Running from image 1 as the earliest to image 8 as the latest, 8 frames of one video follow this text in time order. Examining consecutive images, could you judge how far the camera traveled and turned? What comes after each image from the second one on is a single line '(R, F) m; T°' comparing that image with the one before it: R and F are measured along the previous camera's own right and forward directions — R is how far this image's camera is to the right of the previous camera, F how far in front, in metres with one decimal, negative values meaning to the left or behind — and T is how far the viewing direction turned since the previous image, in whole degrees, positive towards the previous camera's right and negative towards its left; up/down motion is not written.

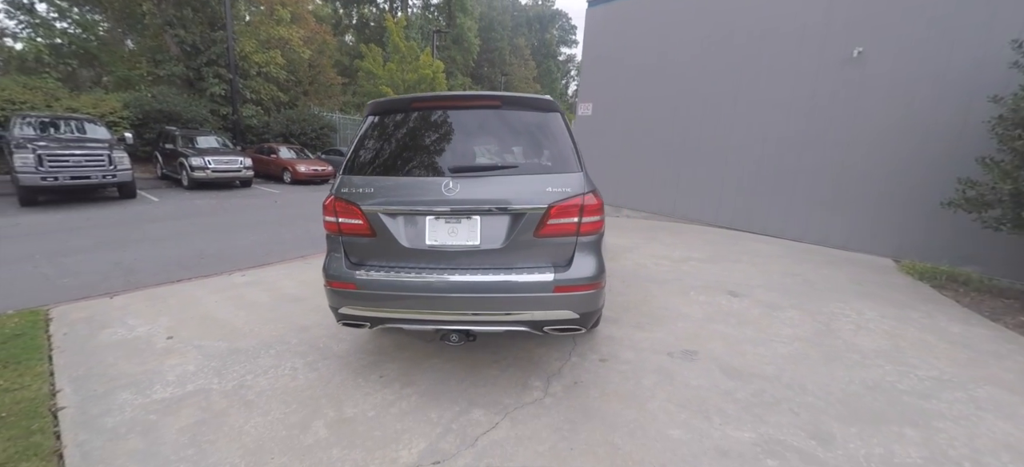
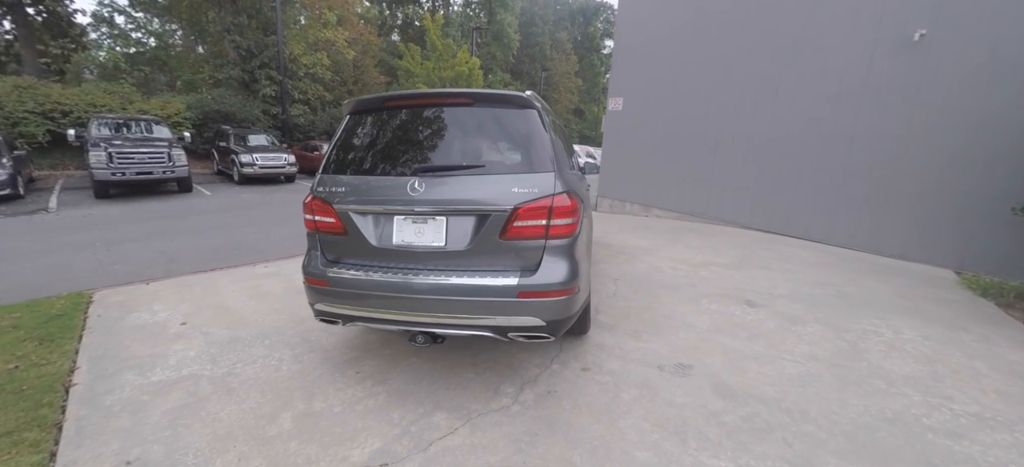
(+0.5, +0.1) m; -7°
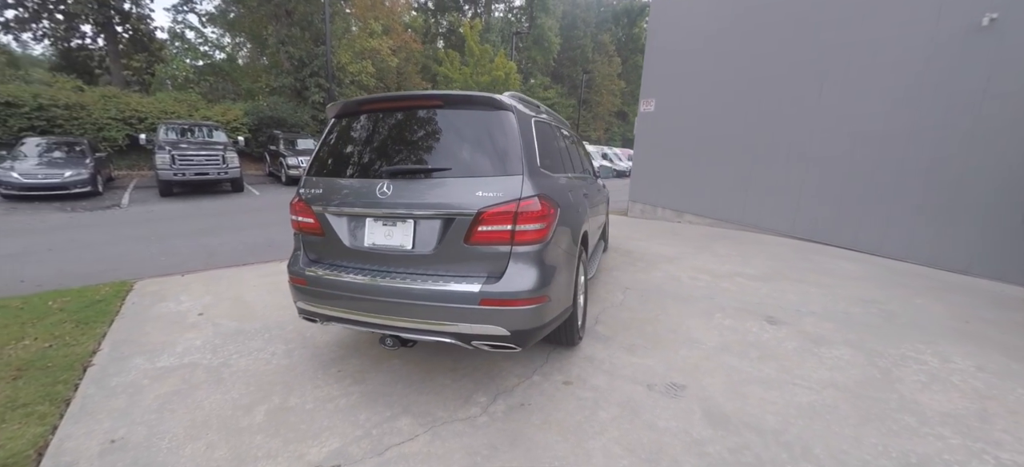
(+0.5, +0.1) m; -7°
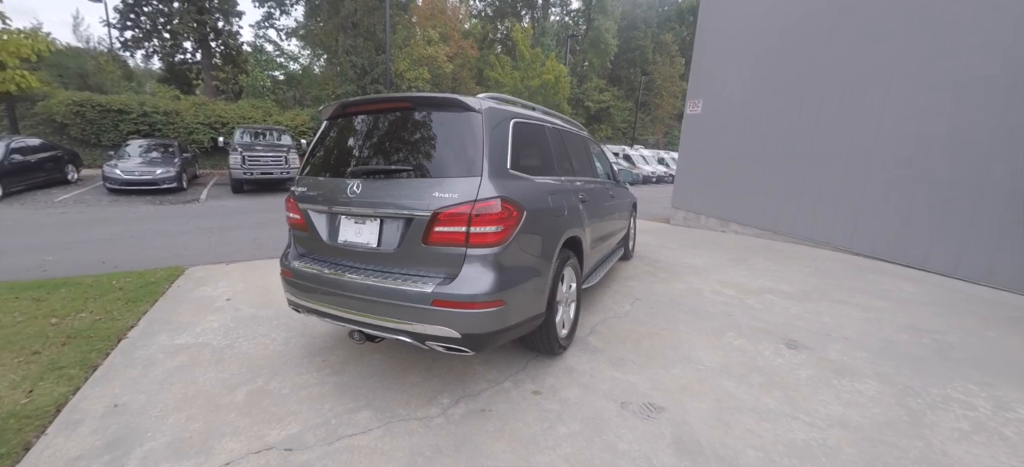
(+0.6, +0.1) m; -9°
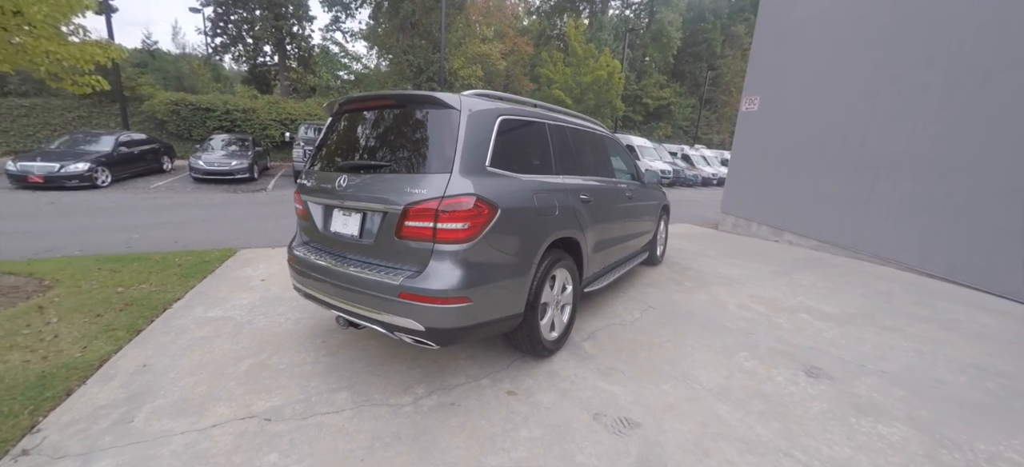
(+0.5, +0.1) m; -9°
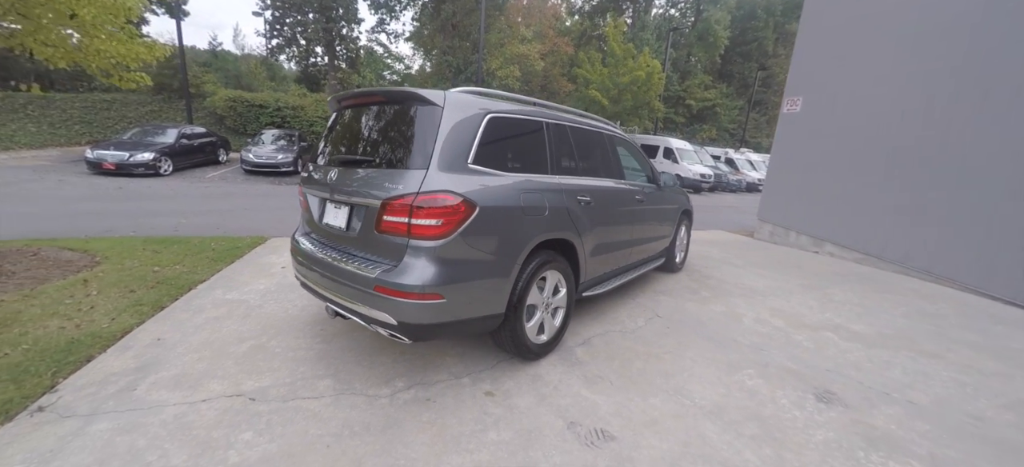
(+0.4, +0.1) m; -6°
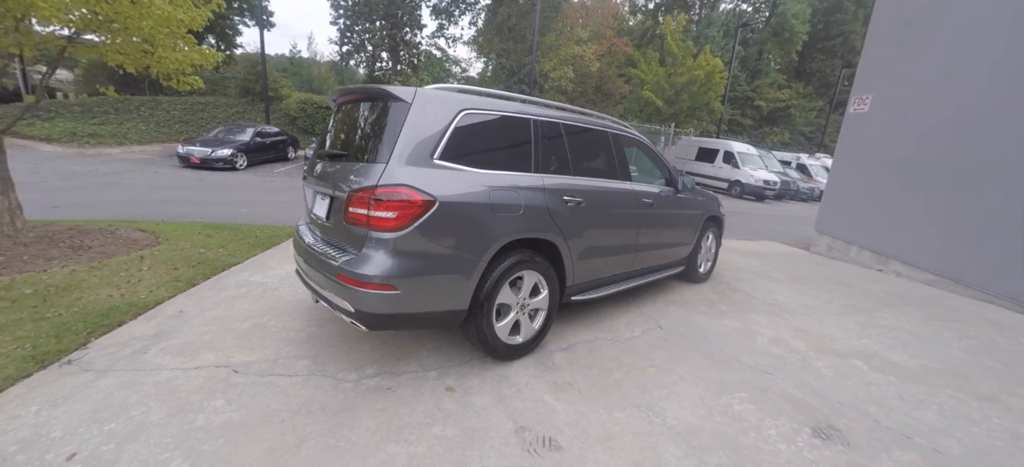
(+0.6, +0.1) m; -9°
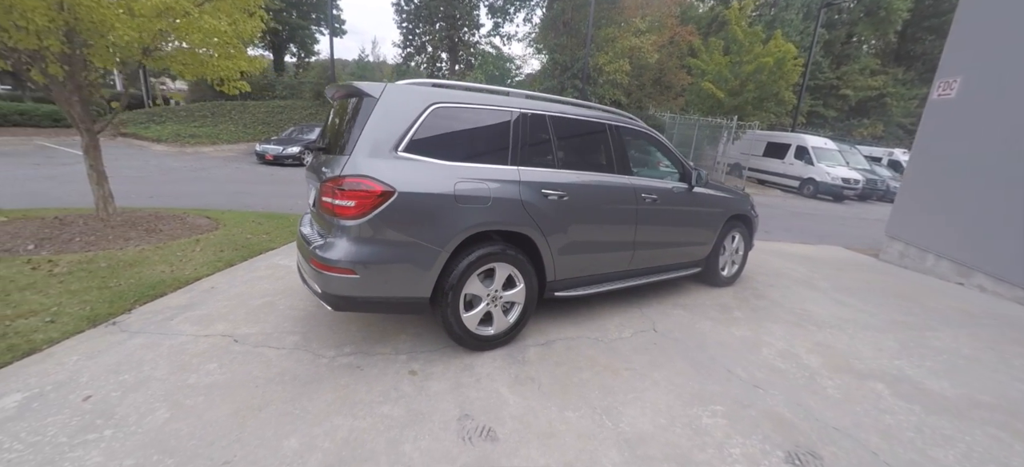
(+0.7, +0.1) m; -10°
